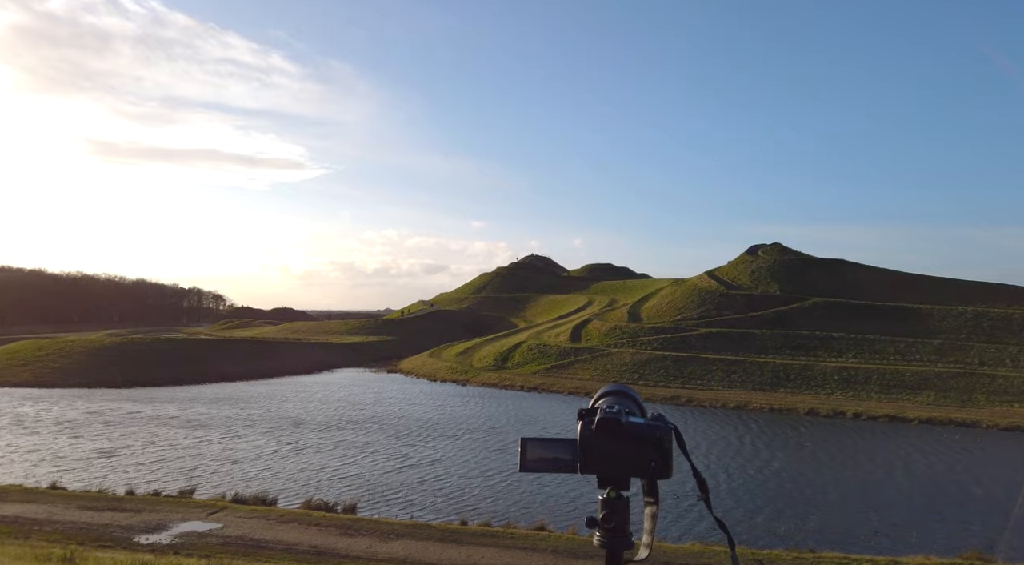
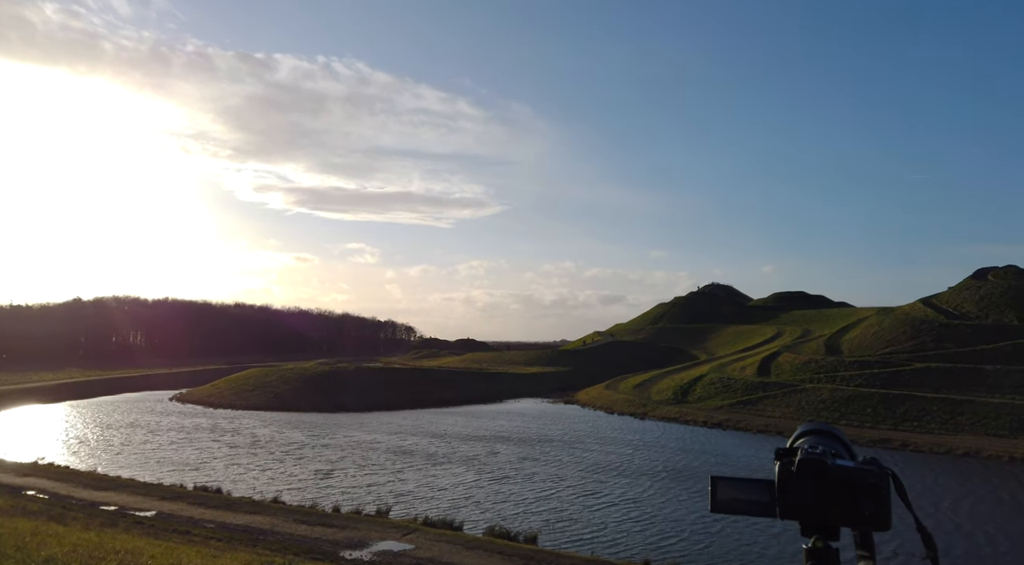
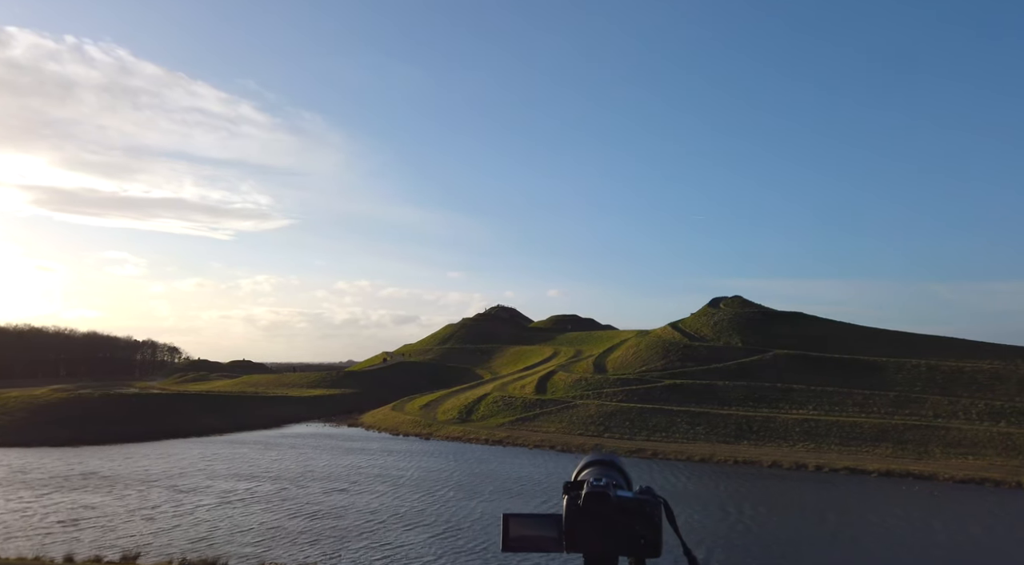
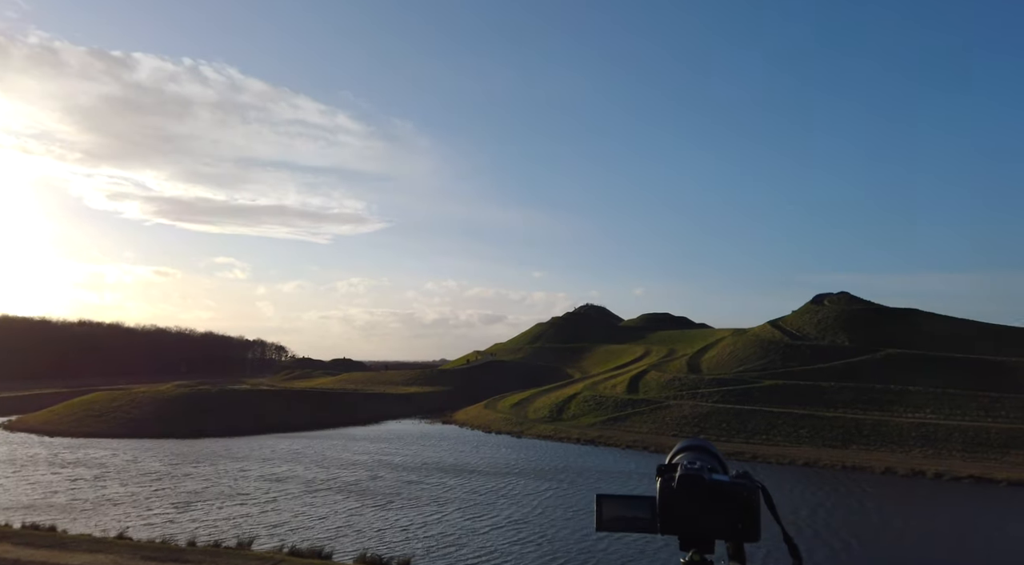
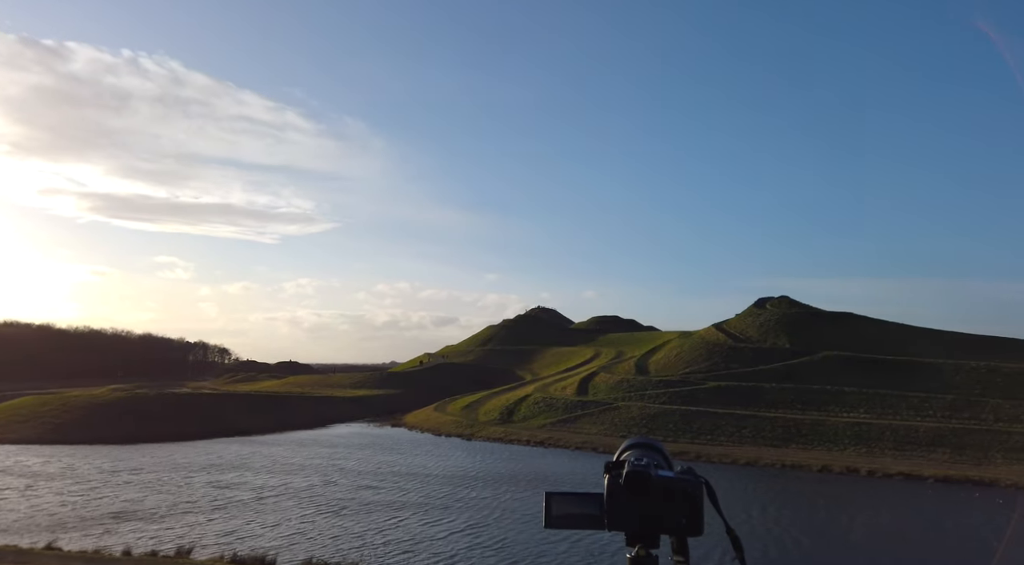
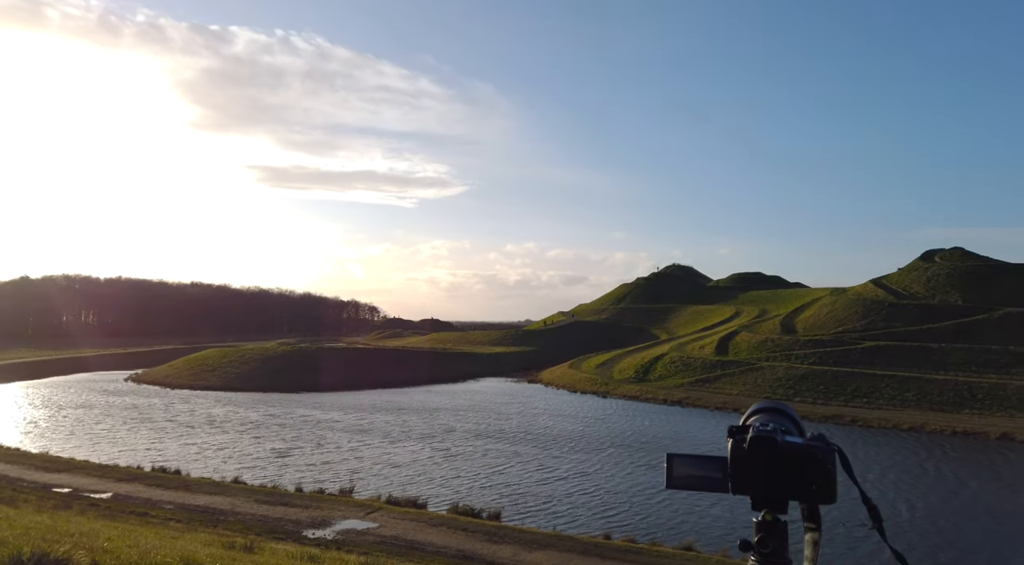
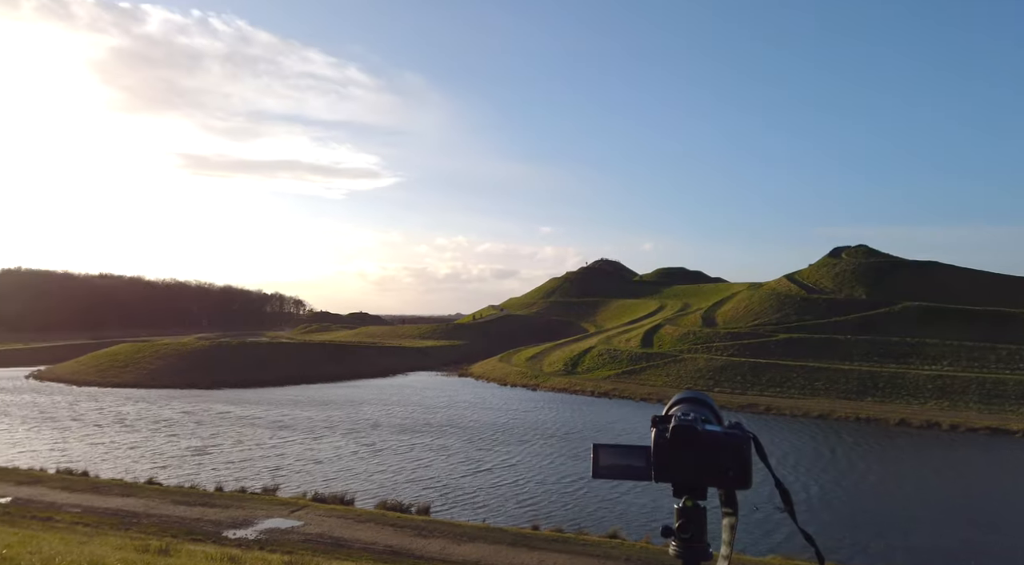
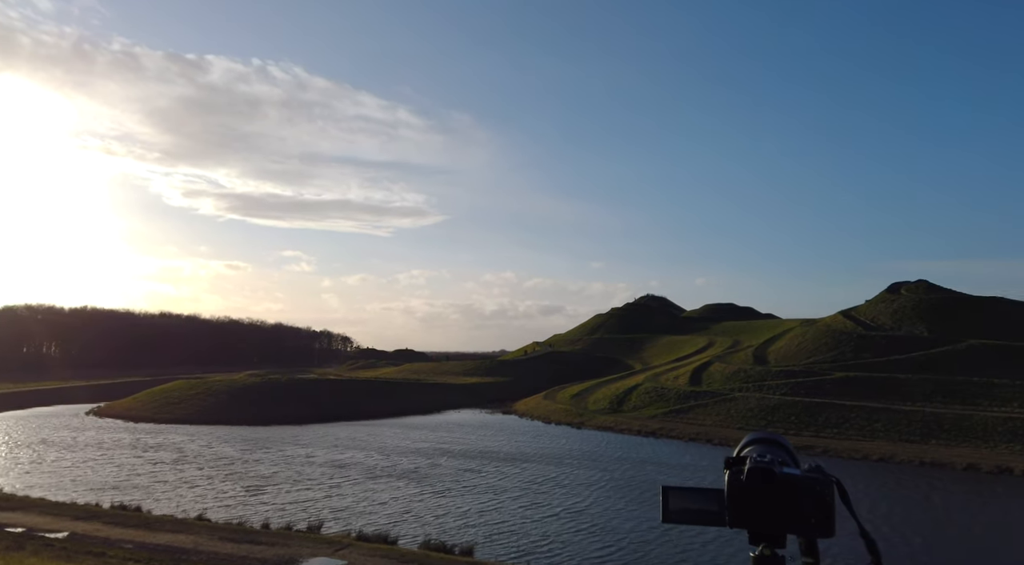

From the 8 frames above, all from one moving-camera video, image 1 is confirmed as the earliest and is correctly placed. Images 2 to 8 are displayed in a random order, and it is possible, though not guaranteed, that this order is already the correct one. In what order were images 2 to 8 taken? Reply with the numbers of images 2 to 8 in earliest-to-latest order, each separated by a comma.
7, 6, 2, 8, 4, 5, 3
